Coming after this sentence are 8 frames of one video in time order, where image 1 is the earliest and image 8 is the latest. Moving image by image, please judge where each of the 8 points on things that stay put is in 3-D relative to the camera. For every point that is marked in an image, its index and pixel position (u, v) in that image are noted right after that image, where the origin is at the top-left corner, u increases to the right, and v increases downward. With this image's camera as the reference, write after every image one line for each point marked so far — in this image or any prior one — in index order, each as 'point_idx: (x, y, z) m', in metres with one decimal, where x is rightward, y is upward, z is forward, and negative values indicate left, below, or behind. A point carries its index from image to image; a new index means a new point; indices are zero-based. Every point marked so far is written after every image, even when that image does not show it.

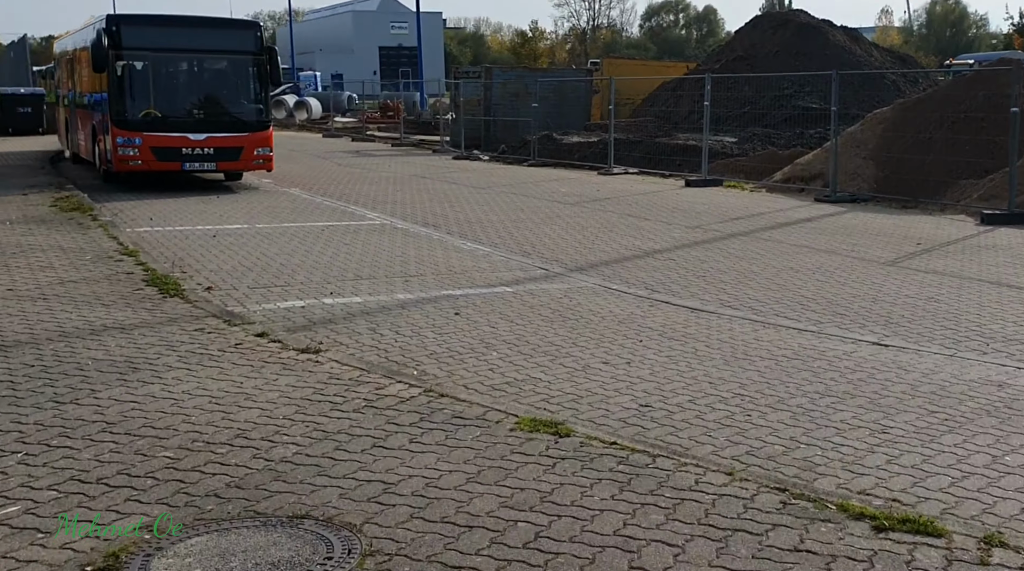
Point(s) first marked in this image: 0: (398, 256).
0: (-1.2, +0.3, +12.6) m
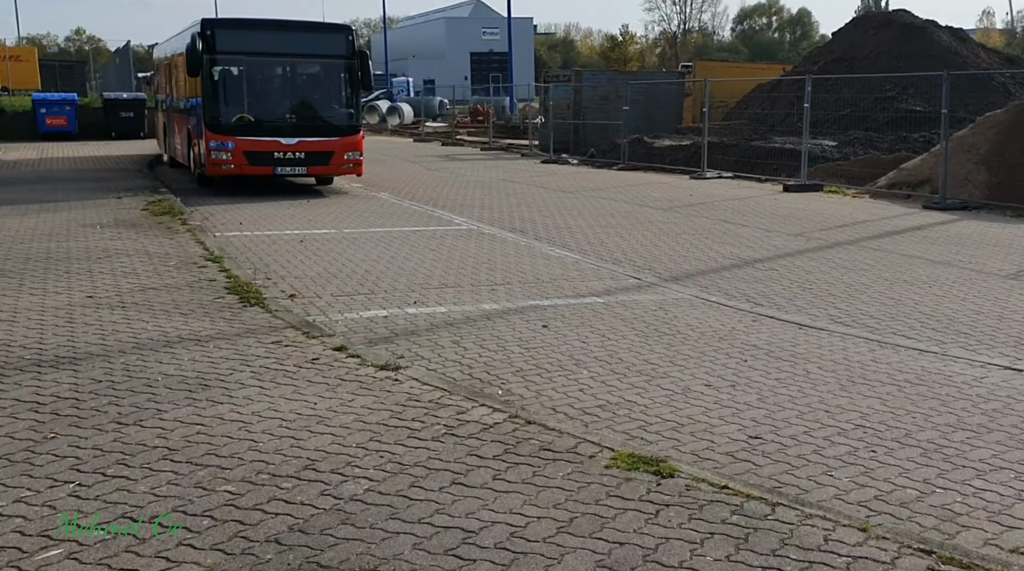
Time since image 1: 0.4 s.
0: (-0.3, +0.2, +12.2) m
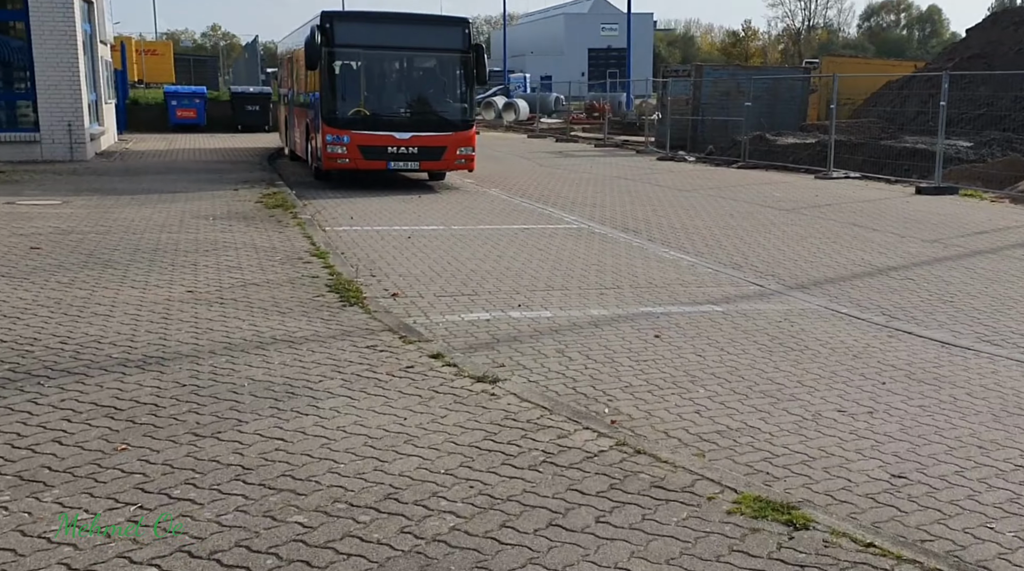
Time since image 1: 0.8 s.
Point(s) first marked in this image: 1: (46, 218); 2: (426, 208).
0: (+0.8, +0.2, +11.7) m
1: (-5.6, +0.9, +14.1) m
2: (-1.5, +1.2, +18.3) m
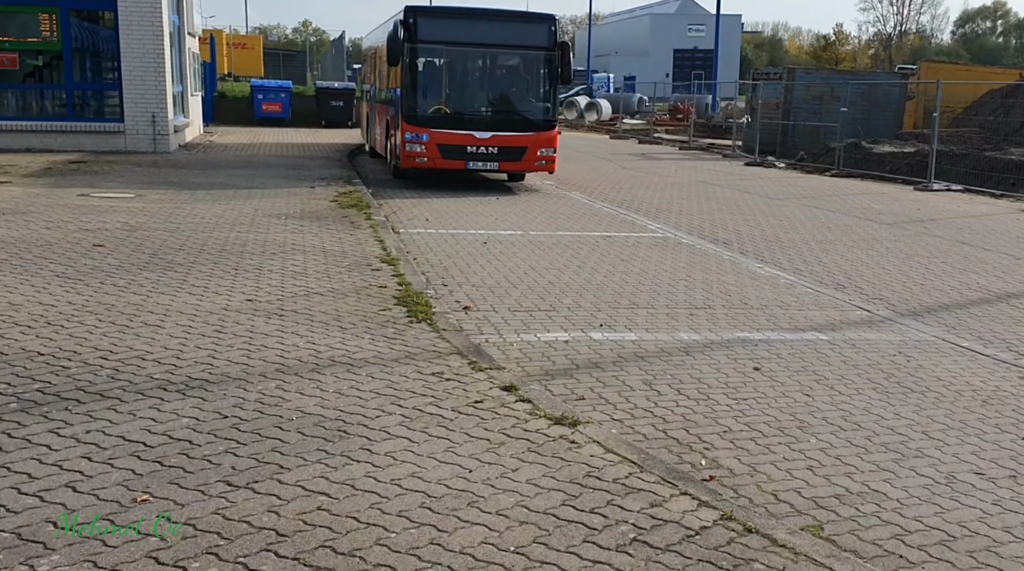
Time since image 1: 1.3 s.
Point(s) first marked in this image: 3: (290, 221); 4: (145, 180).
0: (+1.6, 0.0, +10.9) m
1: (-4.6, +0.9, +13.8) m
2: (-0.2, +1.2, +17.7) m
3: (-2.5, +0.7, +13.1) m
4: (-5.6, +1.7, +18.1) m
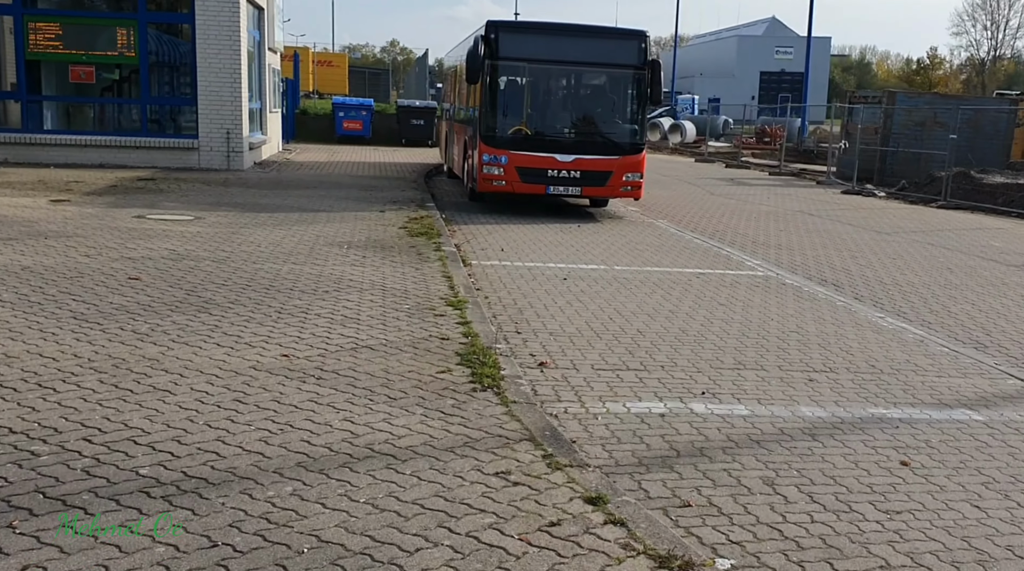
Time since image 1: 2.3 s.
0: (+2.3, -0.4, +9.4) m
1: (-3.7, +0.6, +12.7) m
2: (+0.9, +0.7, +16.3) m
3: (-1.6, +0.3, +11.9) m
4: (-4.4, +1.3, +17.2) m
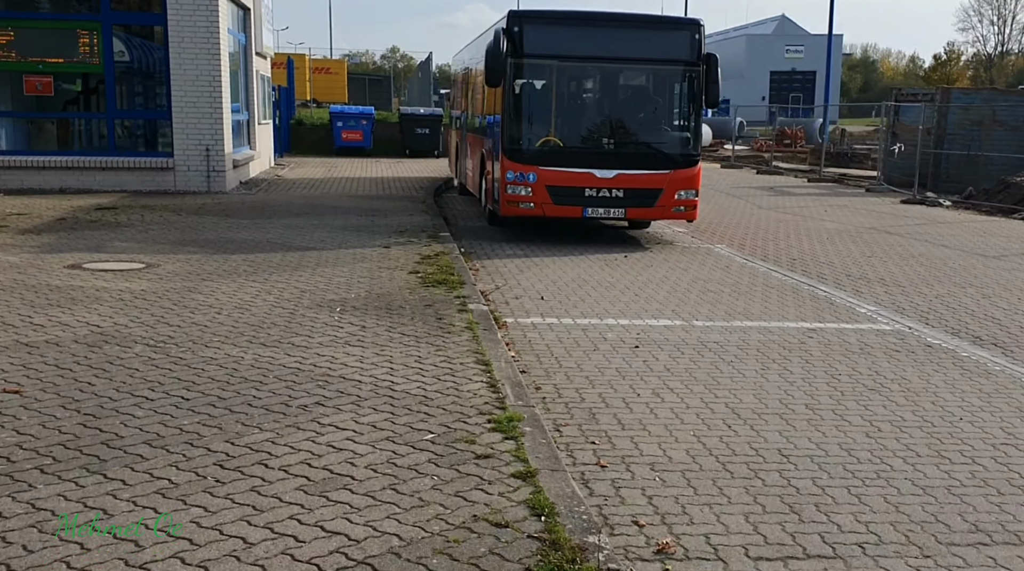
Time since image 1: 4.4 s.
0: (+2.7, -0.9, +6.3) m
1: (-3.3, -0.1, +9.6) m
2: (+1.3, +0.1, +13.2) m
3: (-1.2, -0.2, +8.8) m
4: (-4.0, +0.6, +14.0) m
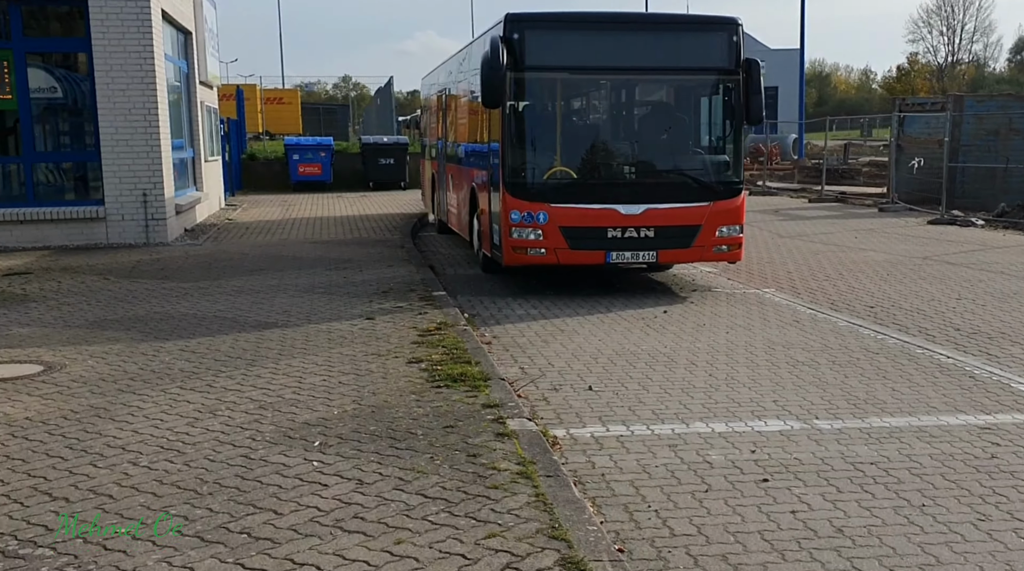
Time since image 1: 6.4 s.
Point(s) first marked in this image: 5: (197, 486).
0: (+3.1, -1.3, +3.4) m
1: (-3.0, -0.8, +6.6) m
2: (+1.5, -0.5, +10.3) m
3: (-0.9, -0.8, +5.8) m
4: (-3.9, -0.2, +11.0) m
5: (-1.4, -0.9, +5.4) m
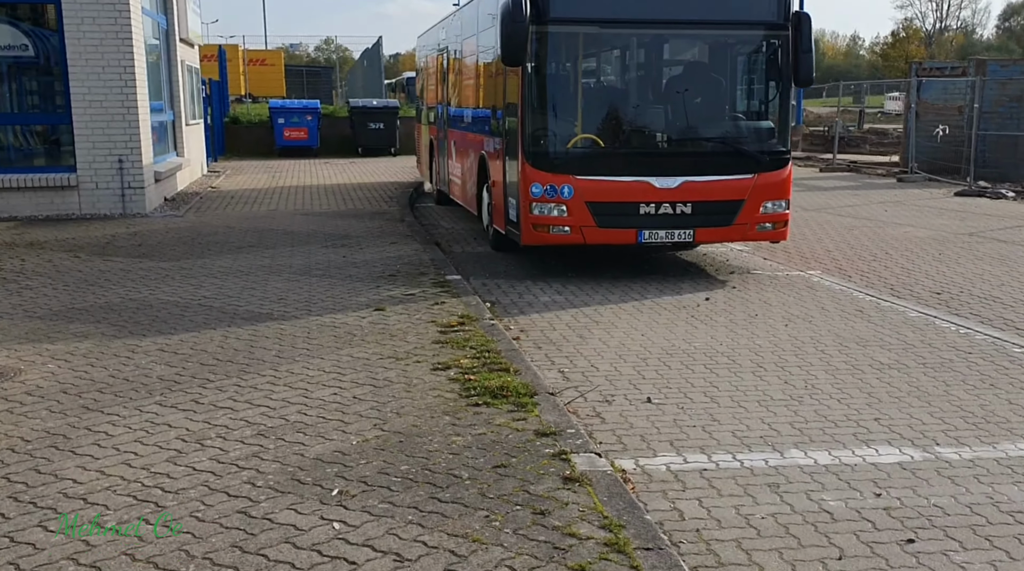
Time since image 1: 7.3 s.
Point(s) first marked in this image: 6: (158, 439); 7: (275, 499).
0: (+3.5, -1.4, +2.1) m
1: (-2.7, -0.8, +5.2) m
2: (+1.8, -0.4, +9.0) m
3: (-0.6, -0.9, +4.5) m
4: (-3.7, -0.1, +9.6) m
5: (-1.1, -0.9, +4.1) m
6: (-1.6, -0.7, +5.5) m
7: (-0.9, -0.8, +4.6) m
